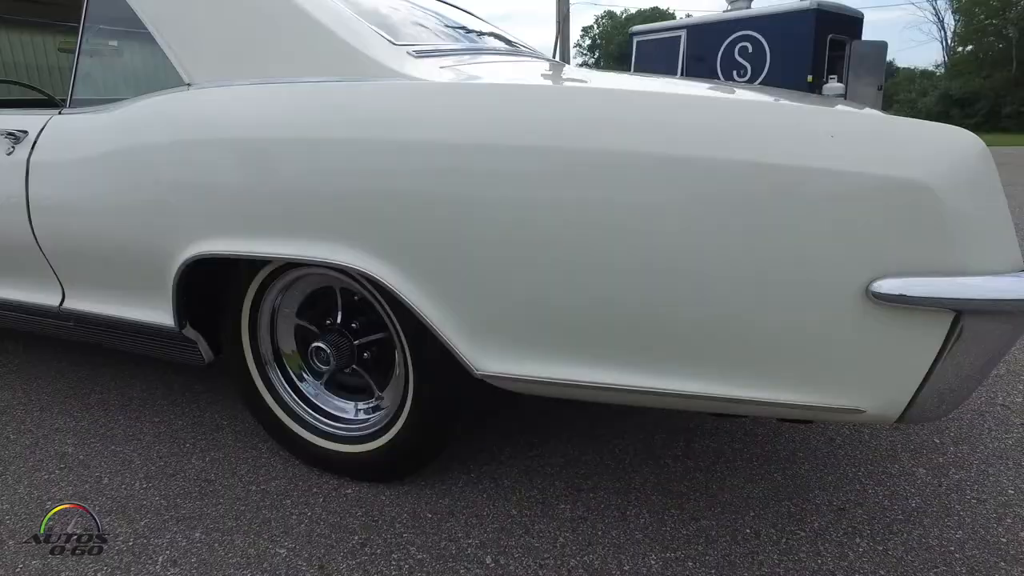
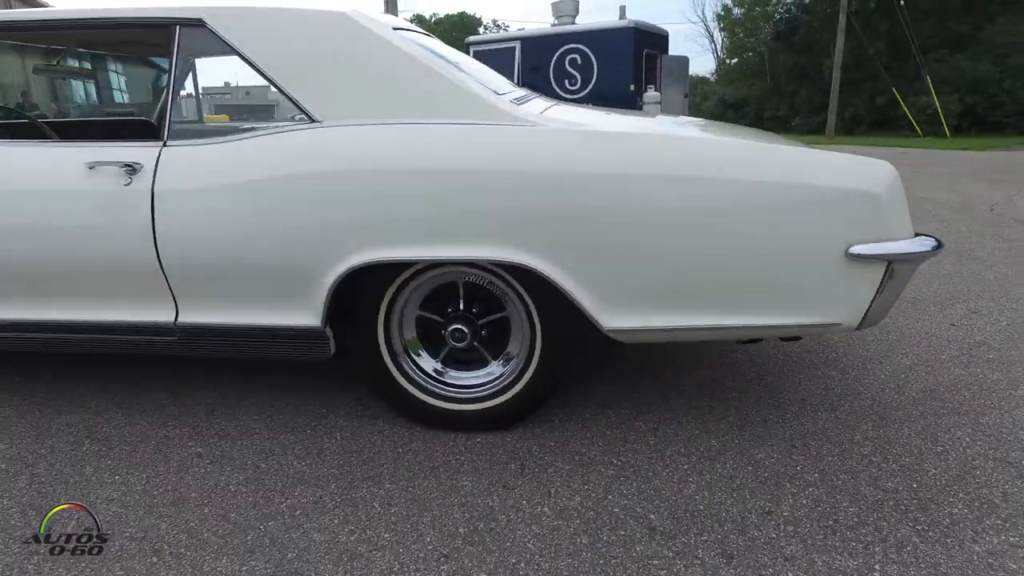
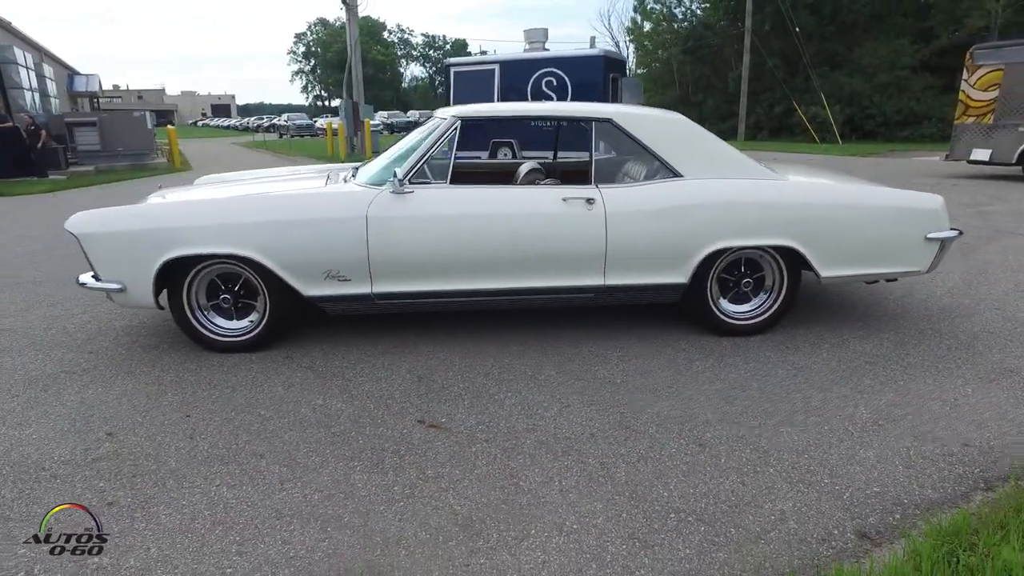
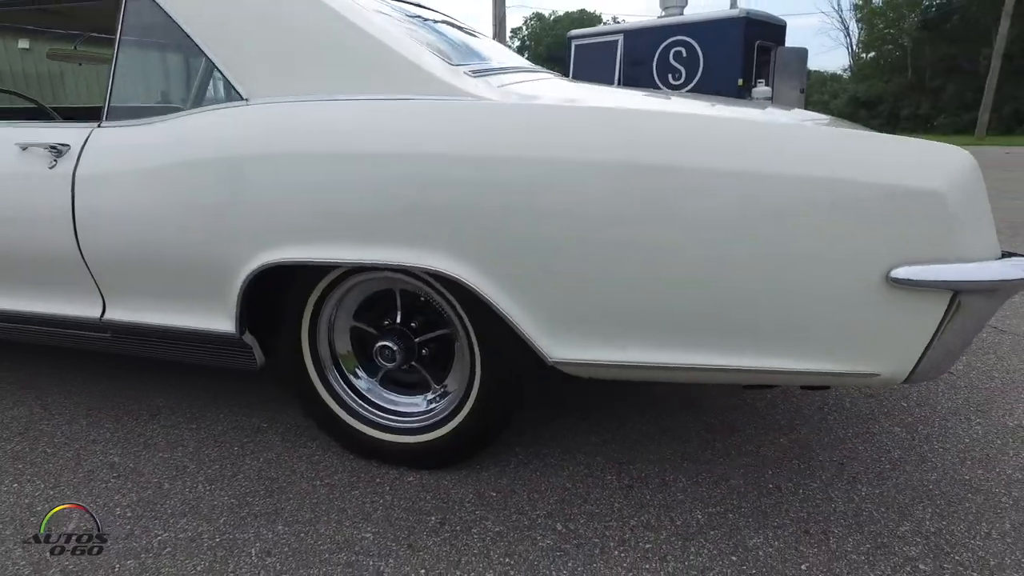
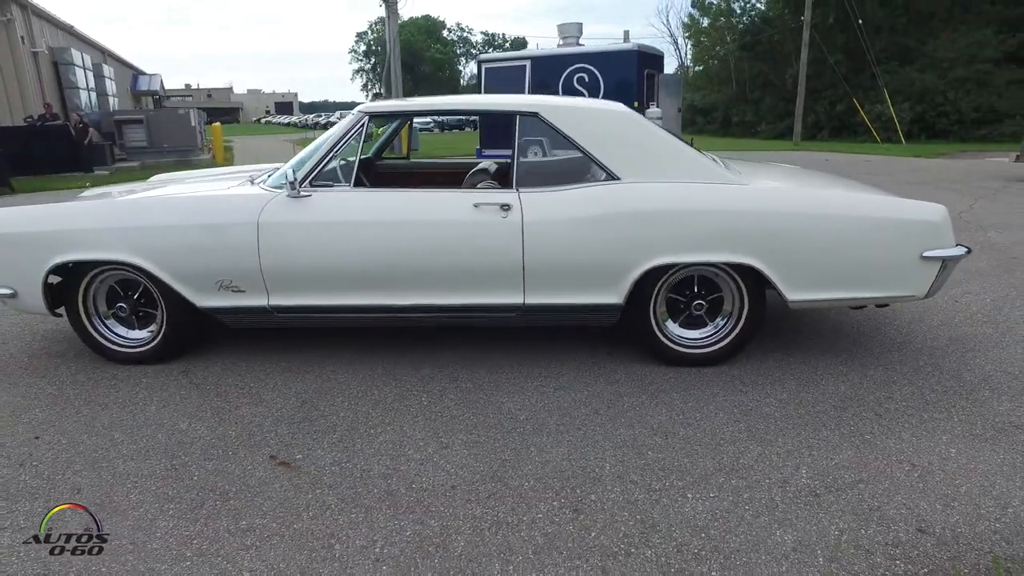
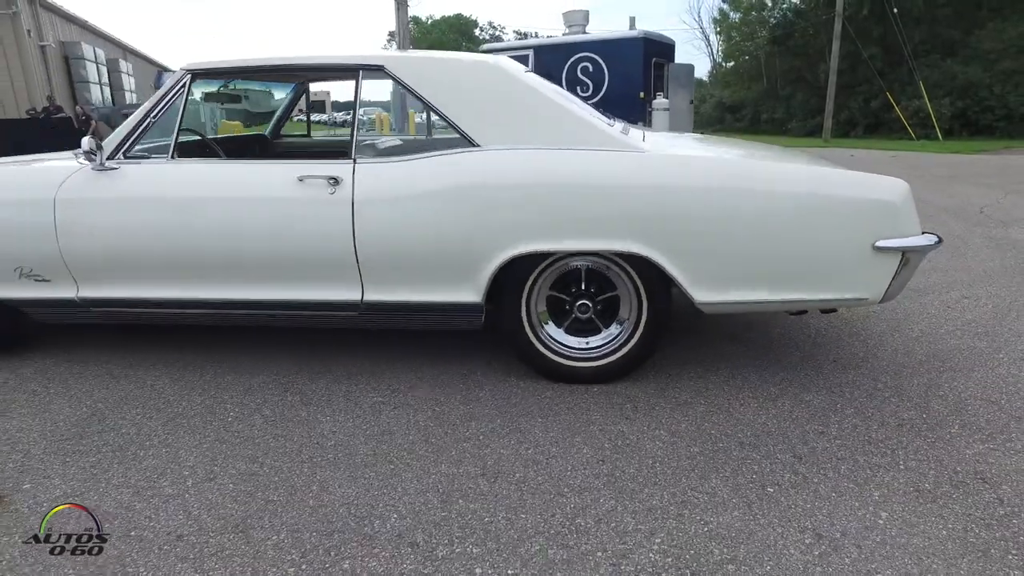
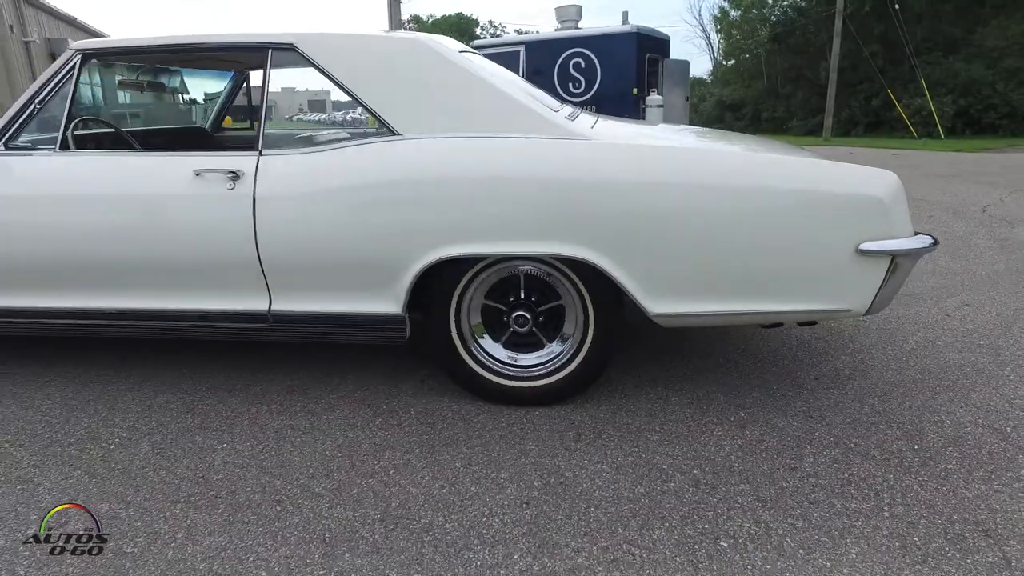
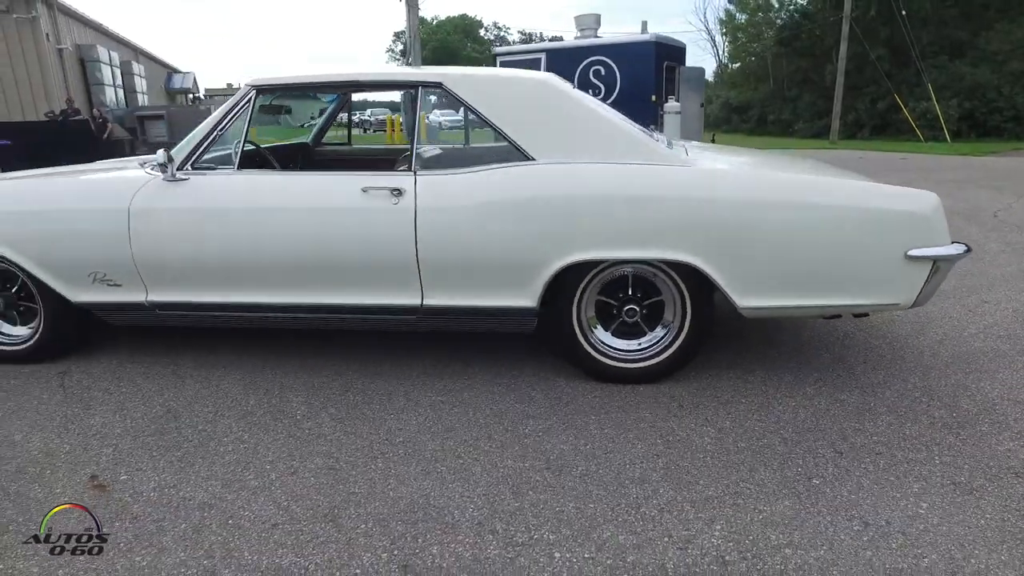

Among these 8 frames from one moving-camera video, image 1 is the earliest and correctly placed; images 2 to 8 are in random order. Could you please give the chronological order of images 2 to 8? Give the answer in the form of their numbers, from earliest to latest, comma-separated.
4, 2, 7, 6, 8, 5, 3
